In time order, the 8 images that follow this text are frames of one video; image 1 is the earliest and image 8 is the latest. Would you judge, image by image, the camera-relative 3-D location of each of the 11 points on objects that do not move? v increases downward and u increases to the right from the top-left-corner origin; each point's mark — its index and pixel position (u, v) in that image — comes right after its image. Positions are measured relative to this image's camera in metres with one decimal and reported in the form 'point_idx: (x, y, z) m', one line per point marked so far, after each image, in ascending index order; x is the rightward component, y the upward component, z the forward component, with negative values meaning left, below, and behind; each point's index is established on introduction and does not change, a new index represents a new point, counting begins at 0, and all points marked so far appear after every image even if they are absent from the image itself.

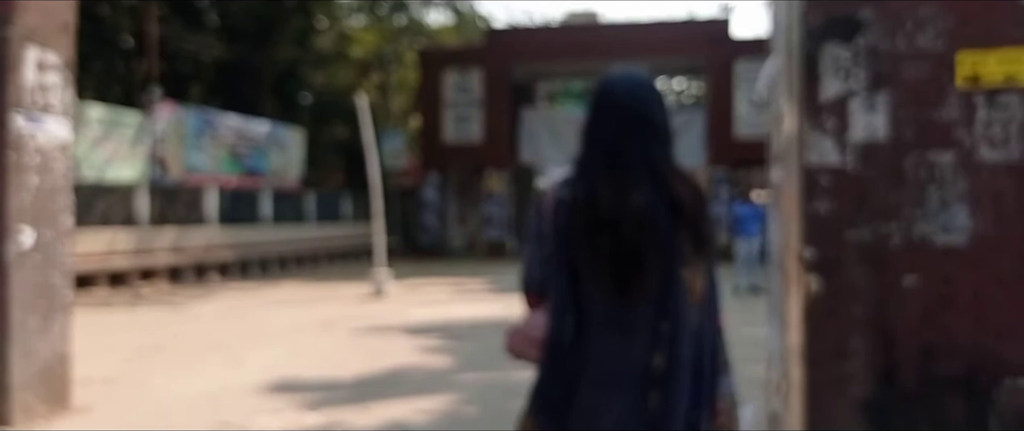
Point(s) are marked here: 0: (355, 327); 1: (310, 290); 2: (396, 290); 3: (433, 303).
0: (-1.6, -1.2, +12.3) m
1: (-3.0, -1.1, +17.4) m
2: (-1.7, -1.1, +17.4) m
3: (-1.0, -1.1, +15.4) m
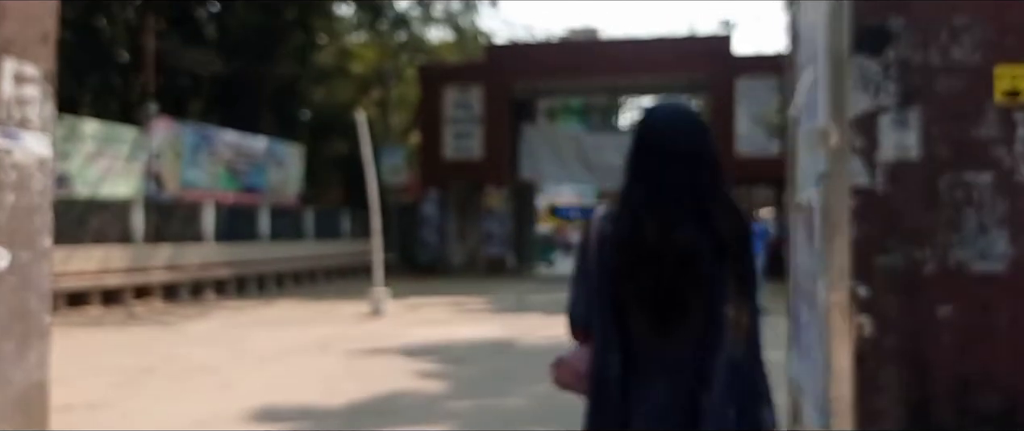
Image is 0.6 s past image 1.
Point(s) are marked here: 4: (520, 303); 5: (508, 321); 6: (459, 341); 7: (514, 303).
0: (-1.6, -1.4, +11.9) m
1: (-3.0, -1.4, +17.1) m
2: (-1.7, -1.3, +17.0) m
3: (-1.0, -1.4, +15.1) m
4: (+0.2, -1.4, +19.0) m
5: (-0.1, -1.4, +15.5) m
6: (-0.6, -1.4, +12.9) m
7: (+0.1, -1.4, +19.1) m
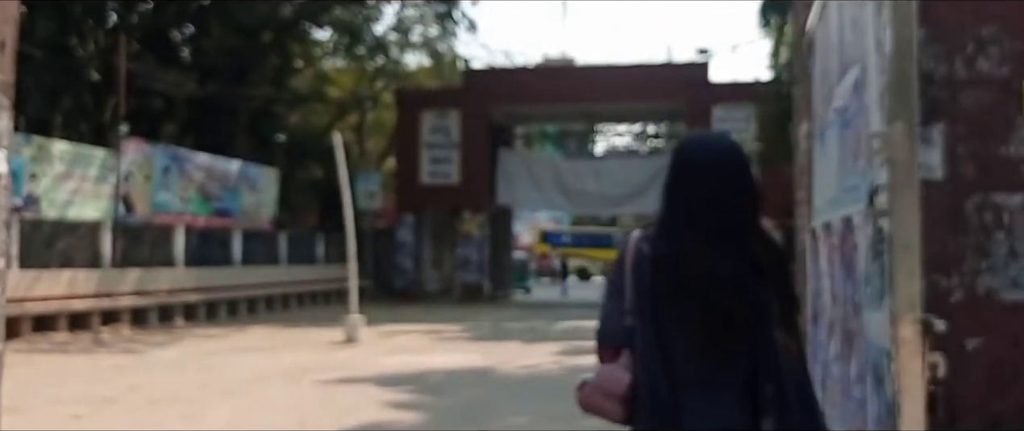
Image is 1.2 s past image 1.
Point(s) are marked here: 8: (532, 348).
0: (-1.8, -1.6, +11.5) m
1: (-3.3, -1.7, +16.6) m
2: (-2.0, -1.7, +16.6) m
3: (-1.3, -1.7, +14.6) m
4: (-0.2, -1.8, +18.6) m
5: (-0.3, -1.7, +15.1) m
6: (-0.8, -1.6, +12.5) m
7: (-0.3, -1.8, +18.7) m
8: (+0.3, -1.7, +15.2) m
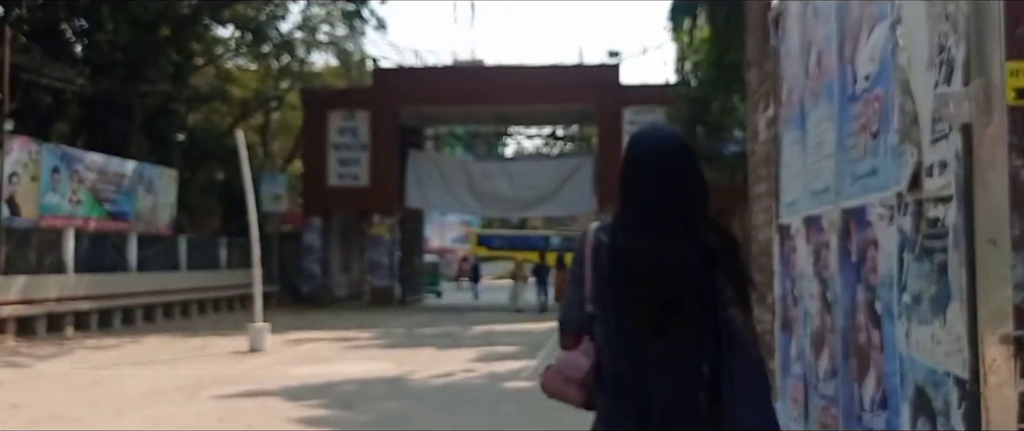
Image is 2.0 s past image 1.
0: (-2.6, -1.6, +10.7) m
1: (-4.4, -1.7, +15.7) m
2: (-3.2, -1.7, +15.8) m
3: (-2.3, -1.7, +13.9) m
4: (-1.5, -1.8, +17.9) m
5: (-1.4, -1.7, +14.4) m
6: (-1.6, -1.6, +11.8) m
7: (-1.6, -1.8, +18.0) m
8: (-0.8, -1.7, +14.6) m
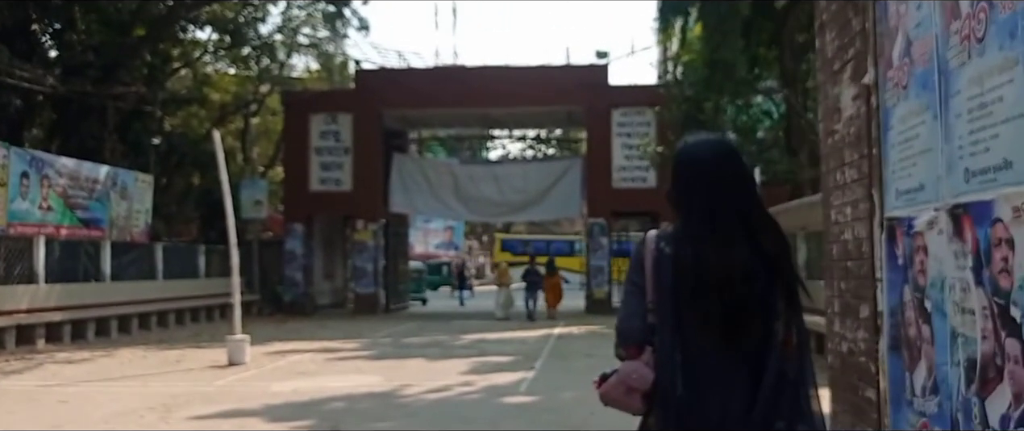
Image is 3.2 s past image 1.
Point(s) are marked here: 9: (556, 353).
0: (-2.6, -1.6, +9.8) m
1: (-4.5, -1.8, +14.8) m
2: (-3.2, -1.8, +14.9) m
3: (-2.3, -1.7, +13.0) m
4: (-1.6, -1.9, +17.1) m
5: (-1.5, -1.8, +13.6) m
6: (-1.7, -1.7, +10.9) m
7: (-1.7, -1.9, +17.2) m
8: (-0.8, -1.8, +13.7) m
9: (+0.6, -1.9, +16.5) m
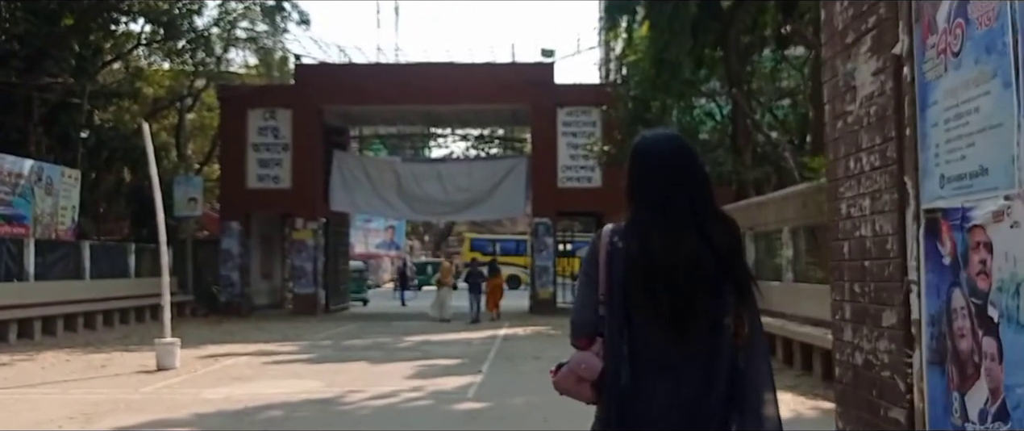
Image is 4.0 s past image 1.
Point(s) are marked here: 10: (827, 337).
0: (-3.0, -1.6, +9.1) m
1: (-5.1, -1.8, +14.0) m
2: (-3.9, -1.7, +14.2) m
3: (-2.9, -1.7, +12.3) m
4: (-2.4, -1.9, +16.4) m
5: (-2.0, -1.7, +12.9) m
6: (-2.1, -1.6, +10.2) m
7: (-2.5, -1.9, +16.5) m
8: (-1.4, -1.7, +13.1) m
9: (-0.1, -1.9, +15.9) m
10: (+3.0, -1.1, +11.2) m
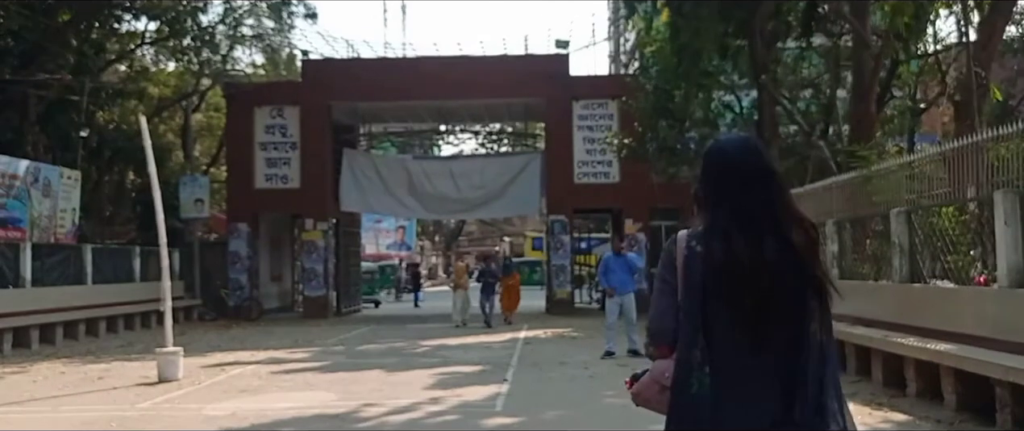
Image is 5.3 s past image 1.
0: (-2.7, -1.6, +8.2) m
1: (-4.8, -1.8, +13.1) m
2: (-3.6, -1.7, +13.2) m
3: (-2.6, -1.7, +11.4) m
4: (-2.1, -1.8, +15.4) m
5: (-1.7, -1.7, +12.0) m
6: (-1.8, -1.6, +9.3) m
7: (-2.2, -1.8, +15.5) m
8: (-1.1, -1.7, +12.2) m
9: (+0.2, -1.8, +15.0) m
10: (+3.3, -1.1, +10.2) m
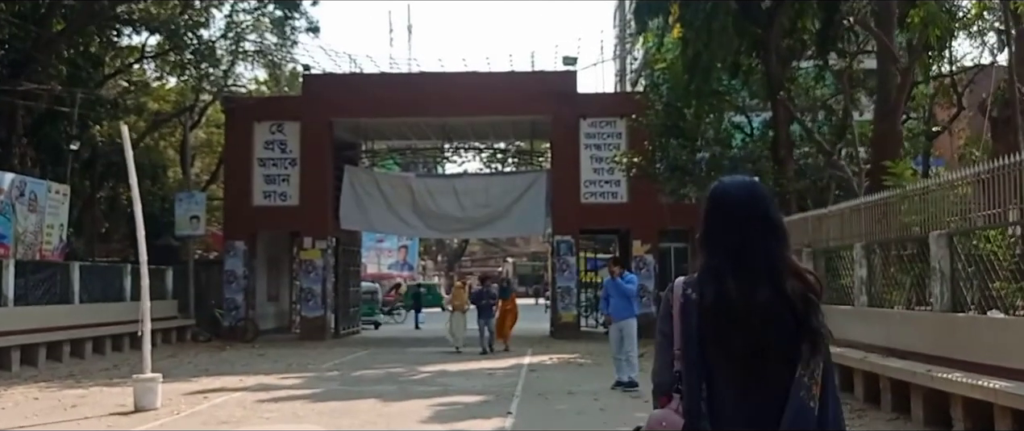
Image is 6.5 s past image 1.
0: (-2.7, -1.7, +7.3) m
1: (-4.8, -1.9, +12.2) m
2: (-3.5, -1.9, +12.3) m
3: (-2.6, -1.8, +10.5) m
4: (-2.0, -2.1, +14.5) m
5: (-1.7, -1.9, +11.1) m
6: (-1.8, -1.7, +8.4) m
7: (-2.1, -2.1, +14.6) m
8: (-1.1, -1.9, +11.3) m
9: (+0.3, -2.1, +14.1) m
10: (+3.3, -1.2, +9.3) m
